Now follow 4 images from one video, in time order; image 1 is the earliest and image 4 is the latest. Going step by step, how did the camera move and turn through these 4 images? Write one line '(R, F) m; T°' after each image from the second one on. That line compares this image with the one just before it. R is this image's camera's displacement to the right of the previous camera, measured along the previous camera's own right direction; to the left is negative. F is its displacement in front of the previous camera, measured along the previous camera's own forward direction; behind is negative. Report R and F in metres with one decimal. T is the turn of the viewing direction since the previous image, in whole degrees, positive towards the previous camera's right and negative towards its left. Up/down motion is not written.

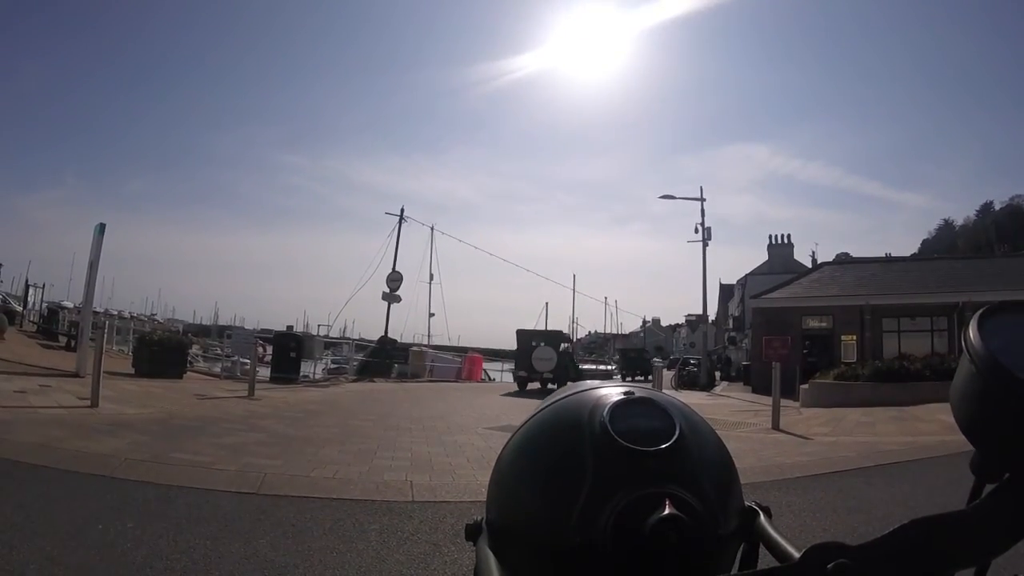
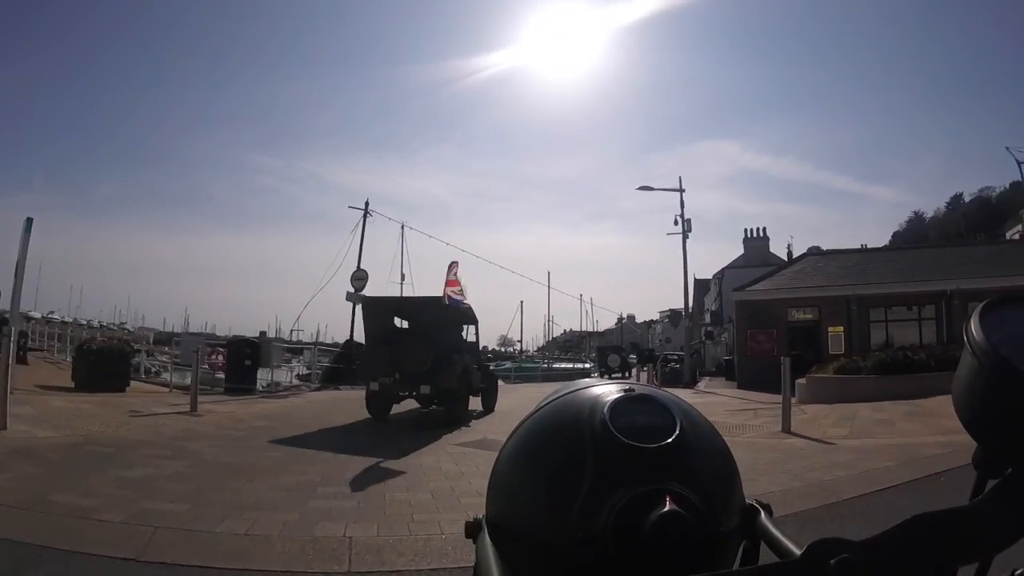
(0.0, +0.6) m; +2°
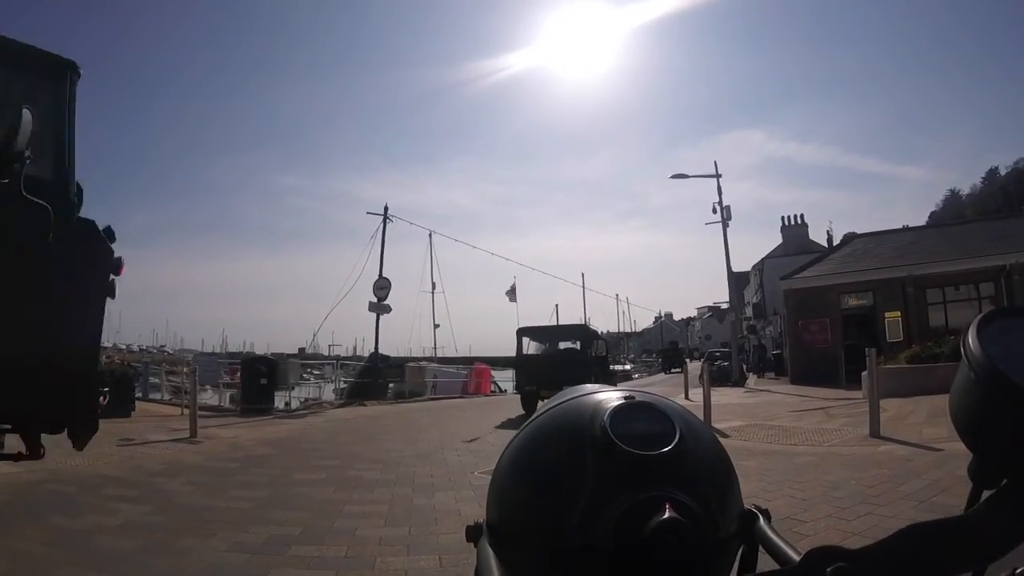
(0.0, +0.6) m; -3°
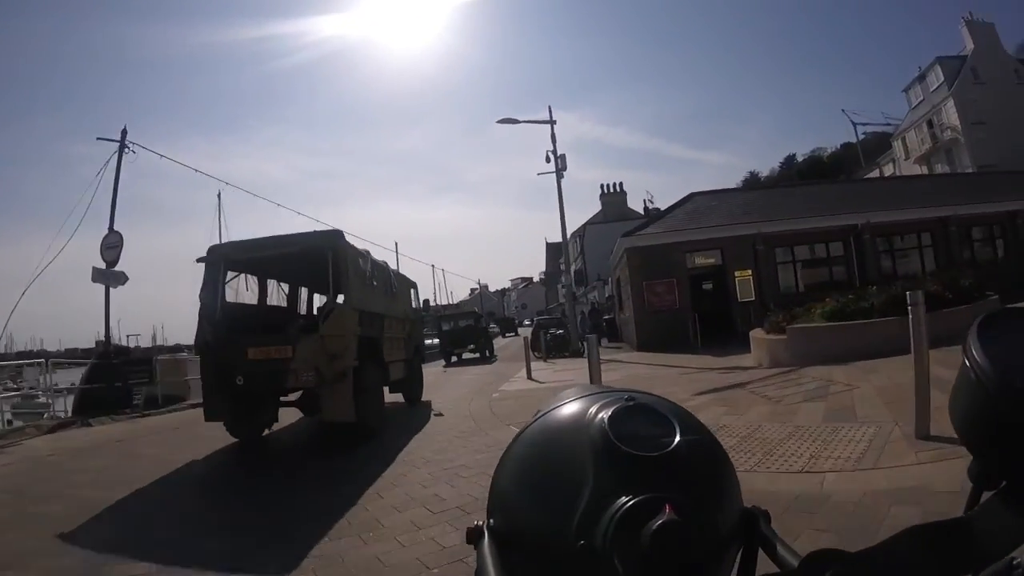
(+0.2, +1.9) m; +15°
